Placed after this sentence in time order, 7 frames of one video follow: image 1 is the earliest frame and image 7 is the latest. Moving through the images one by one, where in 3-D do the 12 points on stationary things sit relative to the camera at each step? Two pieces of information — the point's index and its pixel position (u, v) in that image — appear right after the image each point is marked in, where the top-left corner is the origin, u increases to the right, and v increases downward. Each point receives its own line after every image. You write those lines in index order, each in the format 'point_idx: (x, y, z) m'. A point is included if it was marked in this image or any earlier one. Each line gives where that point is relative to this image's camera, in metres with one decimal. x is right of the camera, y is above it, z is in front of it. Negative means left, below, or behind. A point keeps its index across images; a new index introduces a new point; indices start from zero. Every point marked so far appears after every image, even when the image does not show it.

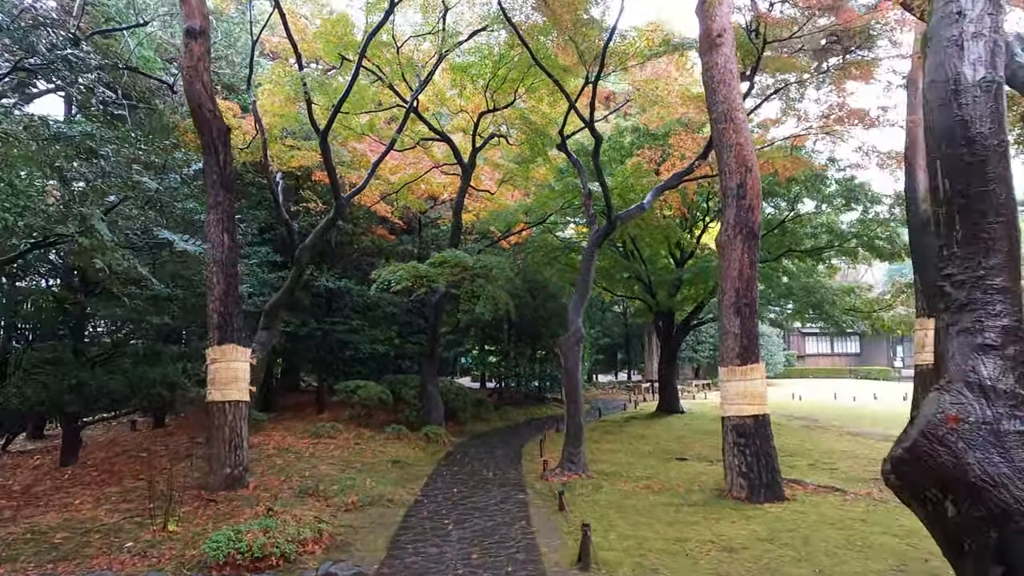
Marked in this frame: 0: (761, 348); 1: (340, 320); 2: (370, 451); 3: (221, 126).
0: (+2.9, -0.7, +7.6) m
1: (-3.8, -0.7, +14.5) m
2: (-2.4, -2.7, +10.8) m
3: (-3.5, +1.9, +7.9) m
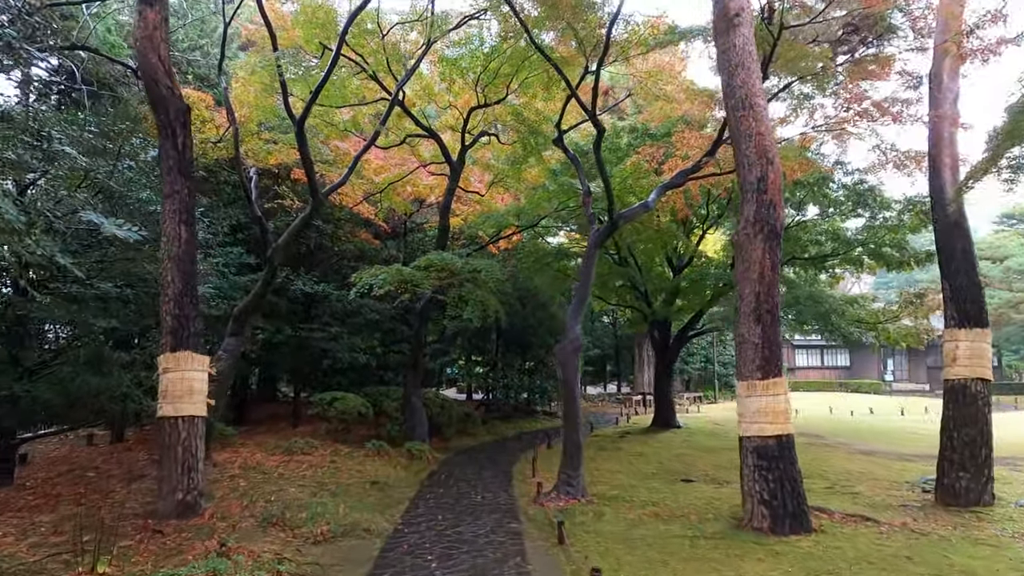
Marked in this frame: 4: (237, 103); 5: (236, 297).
0: (+2.8, -0.8, +6.8) m
1: (-4.0, -0.8, +13.6) m
2: (-2.5, -2.7, +9.9) m
3: (-3.5, +2.0, +7.0) m
4: (-5.4, +3.6, +13.0) m
5: (-4.8, -0.2, +11.4) m
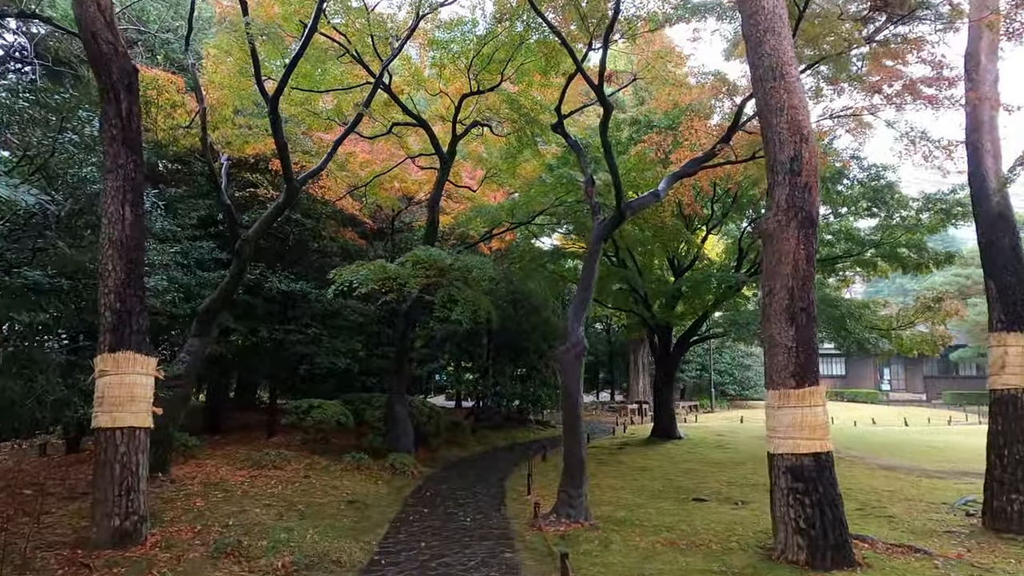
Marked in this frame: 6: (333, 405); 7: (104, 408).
0: (+2.8, -0.7, +5.9) m
1: (-4.1, -0.8, +12.6) m
2: (-2.6, -2.7, +8.9) m
3: (-3.6, +2.0, +6.1) m
4: (-5.5, +3.7, +12.0) m
5: (-4.9, -0.1, +10.4) m
6: (-3.2, -2.1, +11.7) m
7: (-3.6, -1.0, +5.7) m
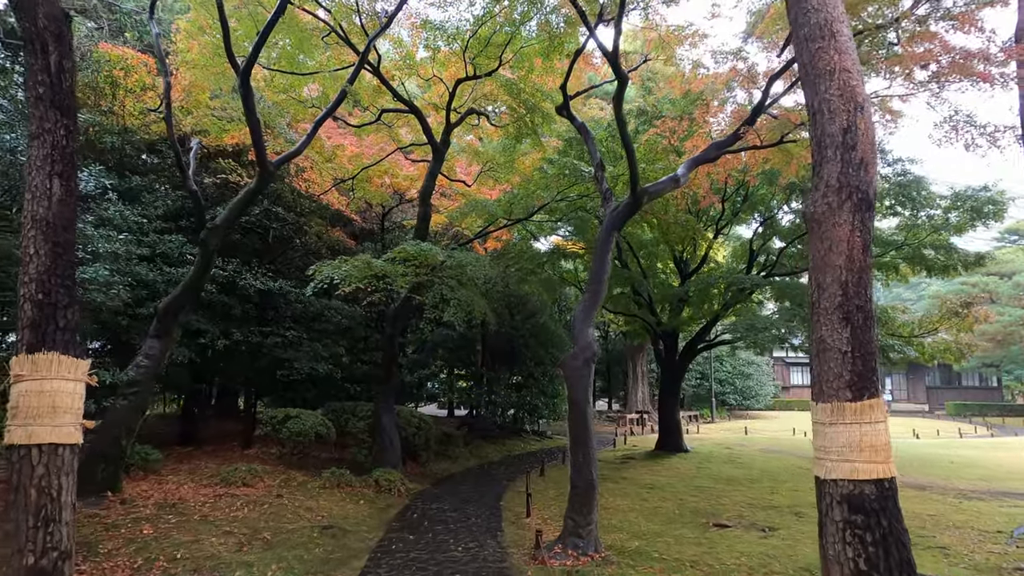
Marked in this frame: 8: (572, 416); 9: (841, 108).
0: (+2.8, -0.7, +4.9) m
1: (-4.2, -0.8, +11.6) m
2: (-2.6, -2.6, +7.9) m
3: (-3.5, +2.1, +5.1) m
4: (-5.5, +3.7, +11.0) m
5: (-4.9, -0.1, +9.4) m
6: (-3.3, -2.1, +10.7) m
7: (-3.5, -1.0, +4.7) m
8: (+0.6, -1.3, +6.6) m
9: (+2.6, +1.4, +5.2) m
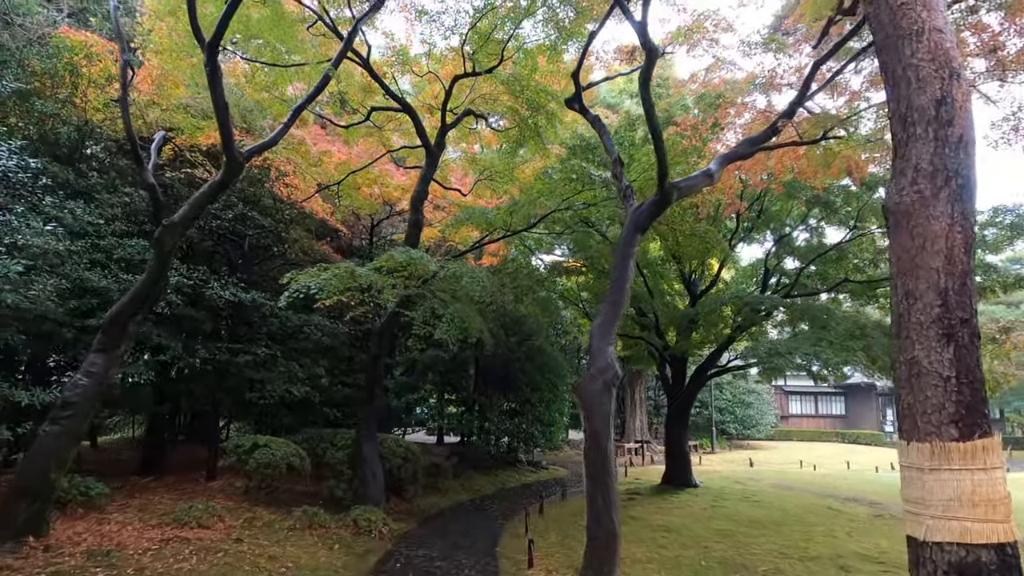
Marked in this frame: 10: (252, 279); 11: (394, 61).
0: (+2.8, -0.7, +3.9) m
1: (-4.2, -1.0, +10.4) m
2: (-2.6, -2.7, +6.7) m
3: (-3.4, +2.2, +4.1) m
4: (-5.5, +3.5, +10.0) m
5: (-4.9, -0.2, +8.3) m
6: (-3.3, -2.2, +9.5) m
7: (-3.5, -0.9, +3.6) m
8: (+0.7, -1.4, +5.5) m
9: (+2.7, +1.4, +4.2) m
10: (-5.0, +0.2, +12.6) m
11: (-2.0, +3.9, +11.2) m
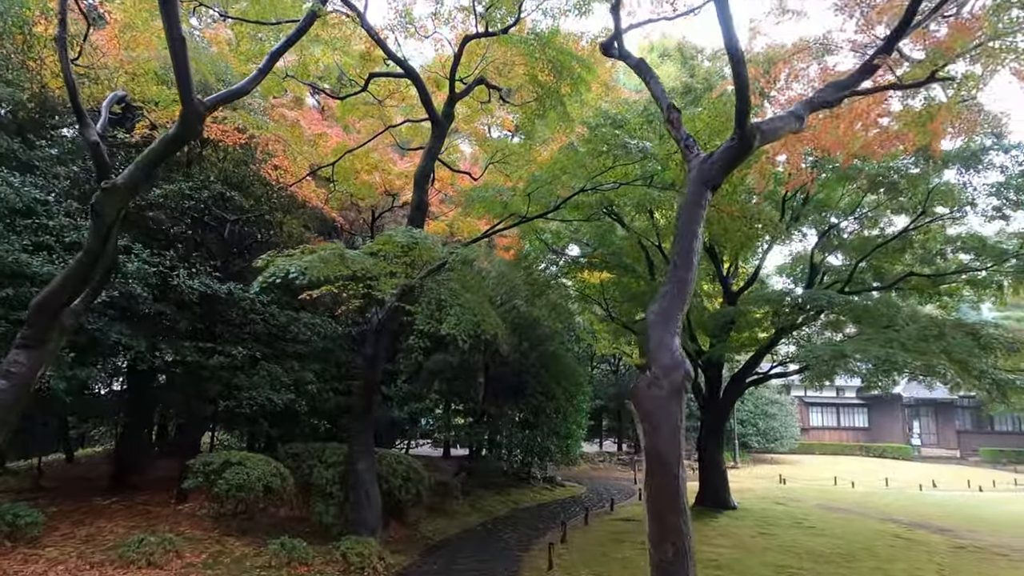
0: (+3.0, -0.5, +2.4) m
1: (-3.9, -0.9, +9.0) m
2: (-2.4, -2.5, +5.2) m
3: (-3.2, +2.4, +2.7) m
4: (-5.2, +3.7, +8.7) m
5: (-4.7, 0.0, +6.9) m
6: (-3.0, -2.1, +8.1) m
7: (-3.3, -0.7, +2.2) m
8: (+0.9, -1.2, +4.0) m
9: (+2.9, +1.6, +2.8) m
10: (-4.7, +0.3, +11.2) m
11: (-1.7, +4.0, +9.9) m
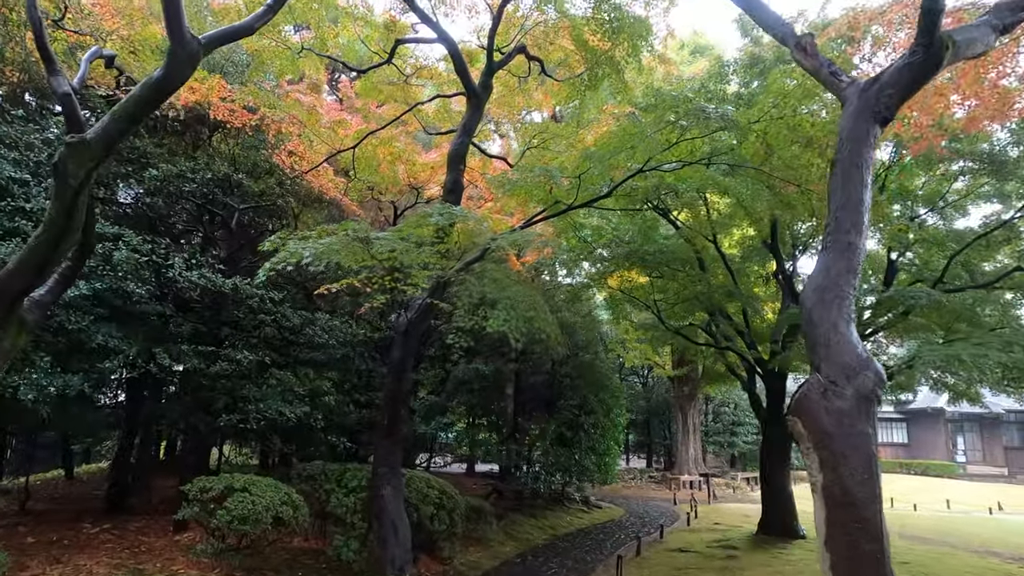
0: (+3.5, -0.3, +1.0) m
1: (-3.4, -0.8, +7.8) m
2: (-1.9, -2.4, +4.0) m
3: (-2.8, +2.6, +1.6) m
4: (-4.7, +3.7, +7.6) m
5: (-4.1, +0.1, +5.7) m
6: (-2.5, -2.0, +6.8) m
7: (-2.9, -0.5, +1.0) m
8: (+1.3, -1.0, +2.7) m
9: (+3.3, +1.8, +1.5) m
10: (-4.1, +0.3, +10.0) m
11: (-1.1, +4.0, +8.7) m
